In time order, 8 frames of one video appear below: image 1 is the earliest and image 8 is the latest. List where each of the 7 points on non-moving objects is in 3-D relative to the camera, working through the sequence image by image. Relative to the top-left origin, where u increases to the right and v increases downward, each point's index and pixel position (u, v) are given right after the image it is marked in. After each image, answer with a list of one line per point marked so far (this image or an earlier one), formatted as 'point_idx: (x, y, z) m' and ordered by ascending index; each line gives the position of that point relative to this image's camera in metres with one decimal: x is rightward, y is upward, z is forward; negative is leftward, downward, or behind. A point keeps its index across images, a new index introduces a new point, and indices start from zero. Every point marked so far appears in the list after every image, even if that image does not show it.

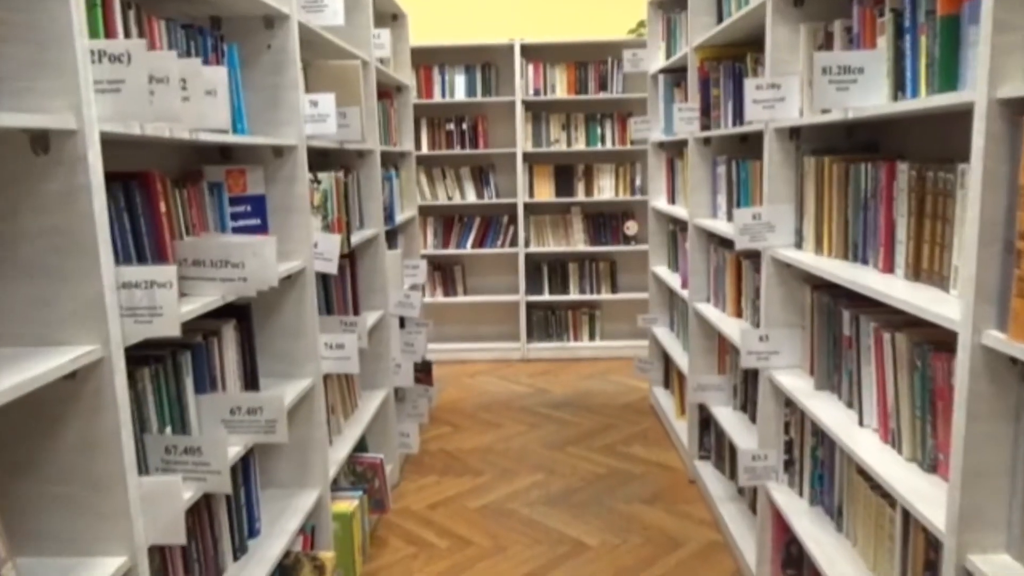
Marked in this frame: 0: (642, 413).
0: (+0.7, -0.7, +4.4) m
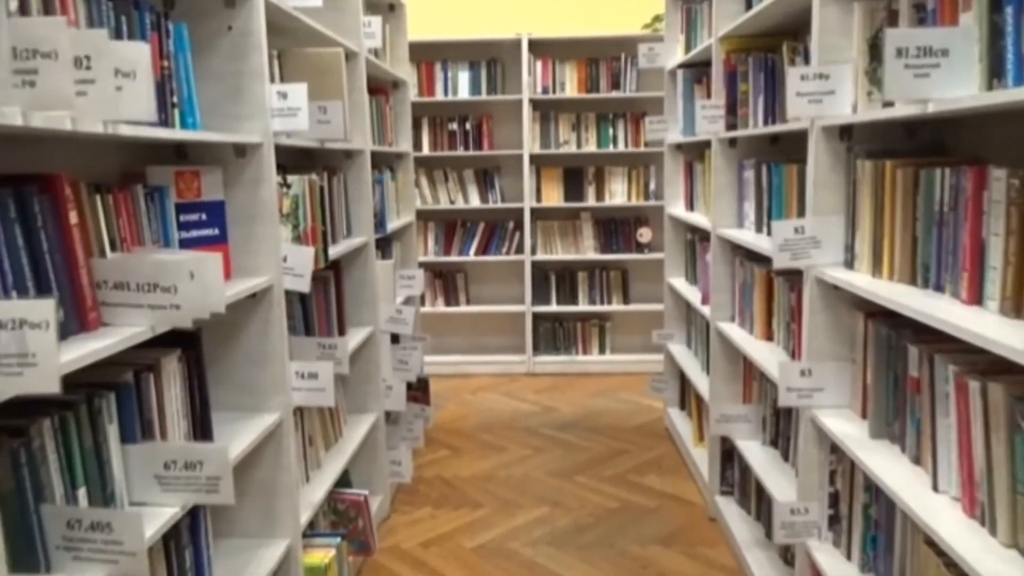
0: (+0.8, -0.8, +4.1) m
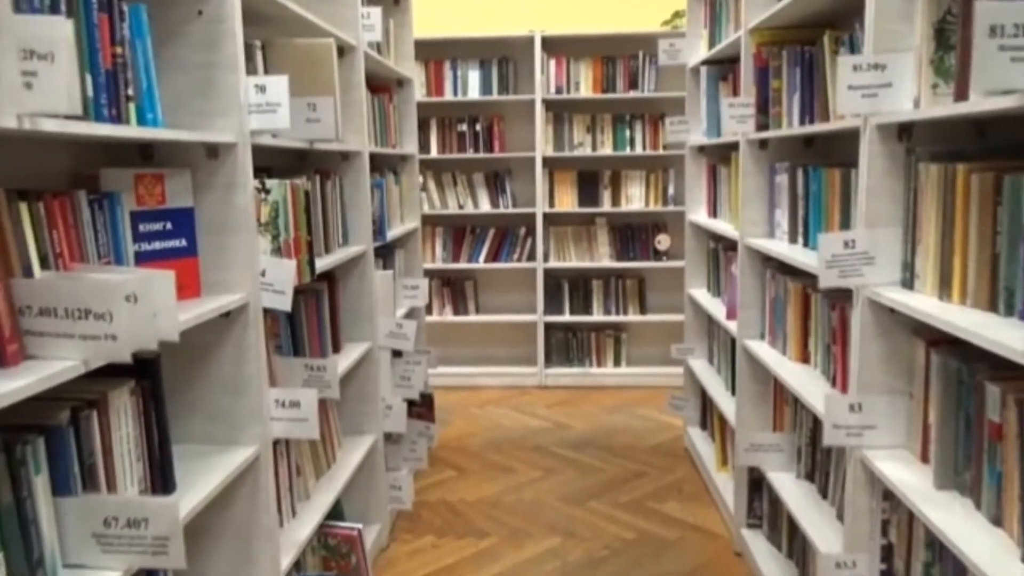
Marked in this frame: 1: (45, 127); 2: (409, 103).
0: (+0.8, -0.8, +3.8) m
1: (-0.7, +0.2, +1.1) m
2: (-0.5, +0.9, +3.8) m
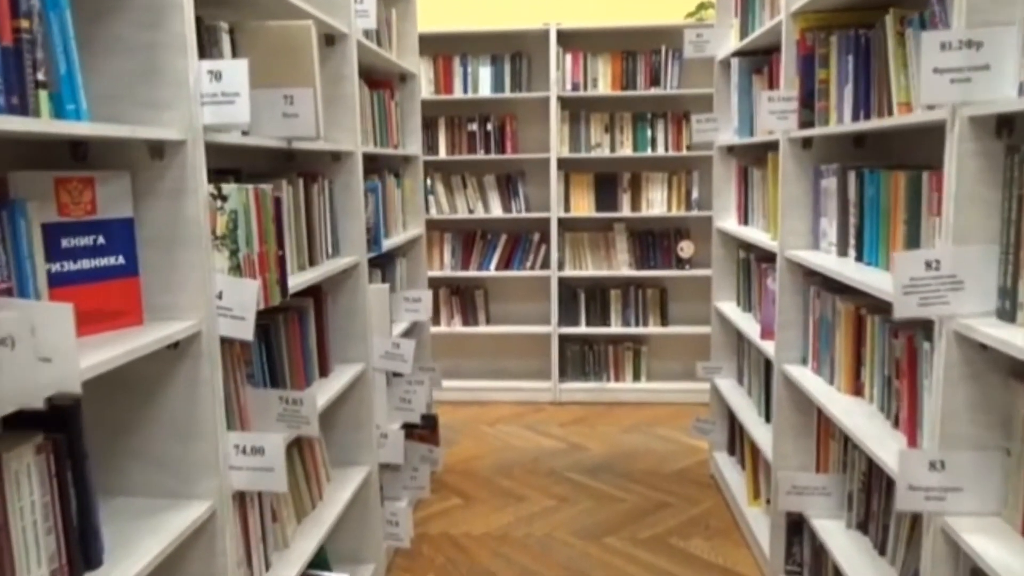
0: (+0.9, -0.9, +3.5) m
1: (-0.7, +0.2, +0.8) m
2: (-0.4, +0.8, +3.5) m
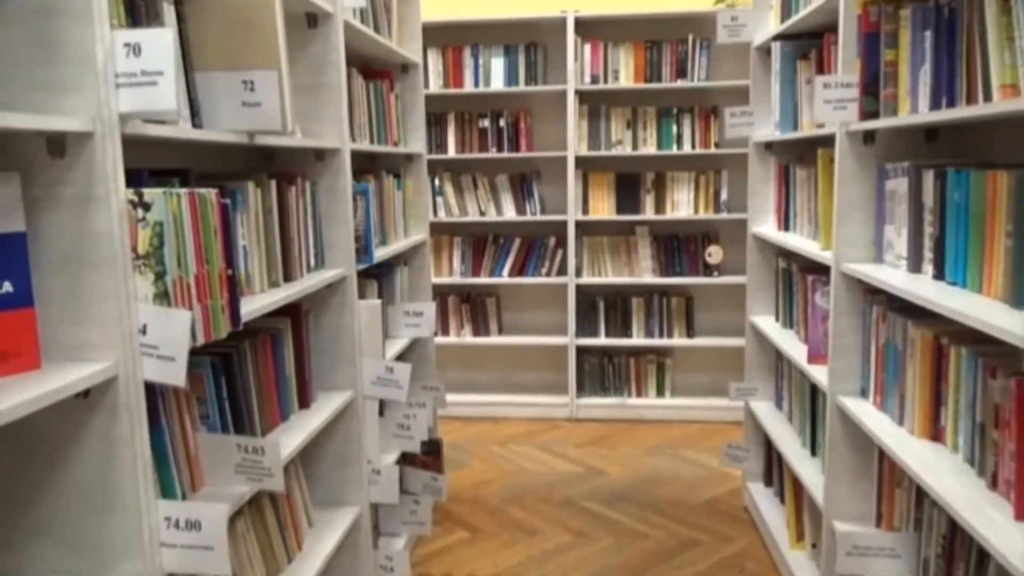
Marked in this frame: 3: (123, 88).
0: (+0.9, -0.9, +3.2) m
1: (-0.7, +0.1, +0.5) m
2: (-0.4, +0.8, +3.2) m
3: (-0.6, +0.3, +1.1) m
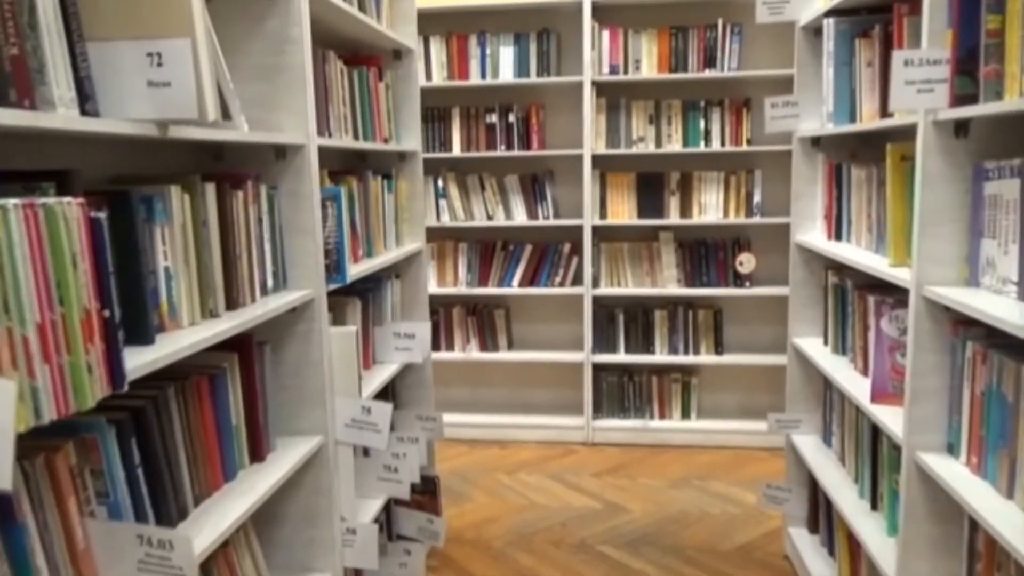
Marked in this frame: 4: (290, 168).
0: (+0.9, -1.0, +2.7) m
1: (-0.7, +0.1, +0.1) m
2: (-0.4, +0.7, +2.8) m
3: (-0.6, +0.2, +0.8) m
4: (-0.5, +0.3, +1.8) m
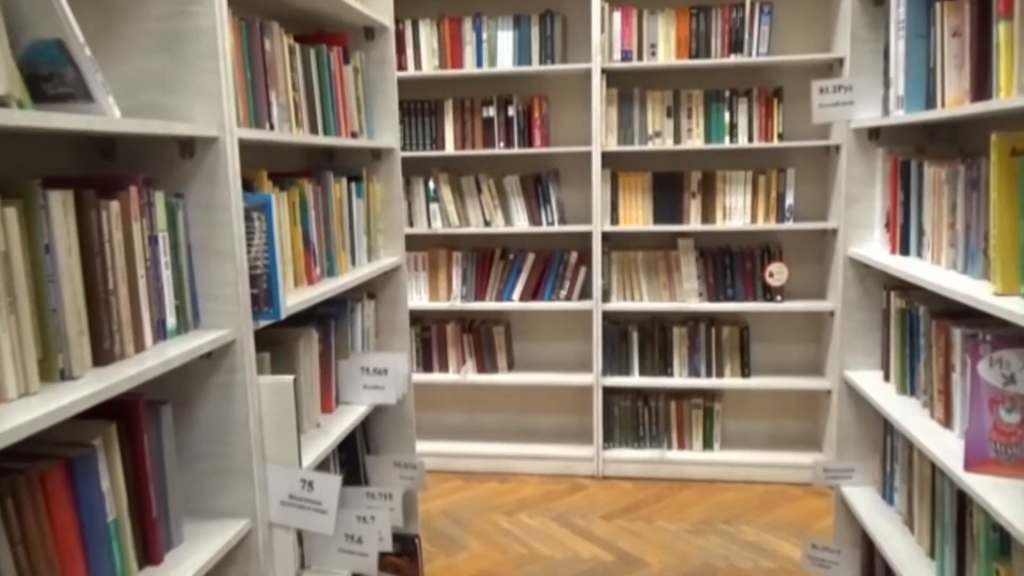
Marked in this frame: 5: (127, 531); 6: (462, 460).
0: (+0.9, -1.1, +2.3) m
1: (-0.8, 0.0, -0.3) m
2: (-0.4, +0.7, +2.3) m
3: (-0.6, +0.2, +0.3) m
4: (-0.5, +0.2, +1.3) m
5: (-0.6, -0.4, +1.2) m
6: (-0.2, -0.8, +3.7) m
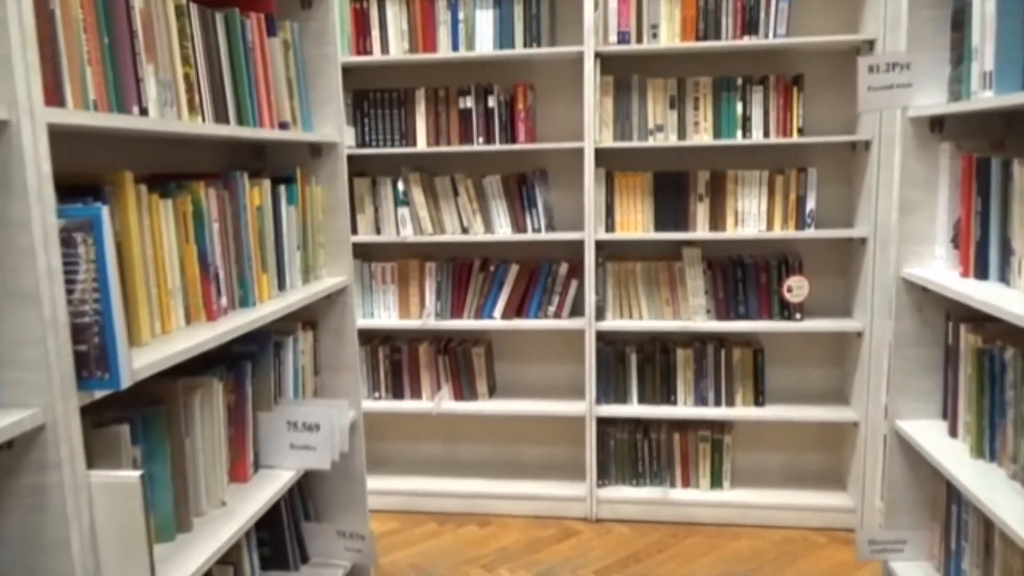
0: (+0.8, -1.1, +1.8) m
1: (-0.8, -0.1, -0.8) m
2: (-0.5, +0.6, +1.9) m
3: (-0.7, +0.1, -0.1) m
4: (-0.6, +0.1, +0.9) m
5: (-0.7, -0.4, +0.8) m
6: (-0.3, -0.9, +3.3) m
